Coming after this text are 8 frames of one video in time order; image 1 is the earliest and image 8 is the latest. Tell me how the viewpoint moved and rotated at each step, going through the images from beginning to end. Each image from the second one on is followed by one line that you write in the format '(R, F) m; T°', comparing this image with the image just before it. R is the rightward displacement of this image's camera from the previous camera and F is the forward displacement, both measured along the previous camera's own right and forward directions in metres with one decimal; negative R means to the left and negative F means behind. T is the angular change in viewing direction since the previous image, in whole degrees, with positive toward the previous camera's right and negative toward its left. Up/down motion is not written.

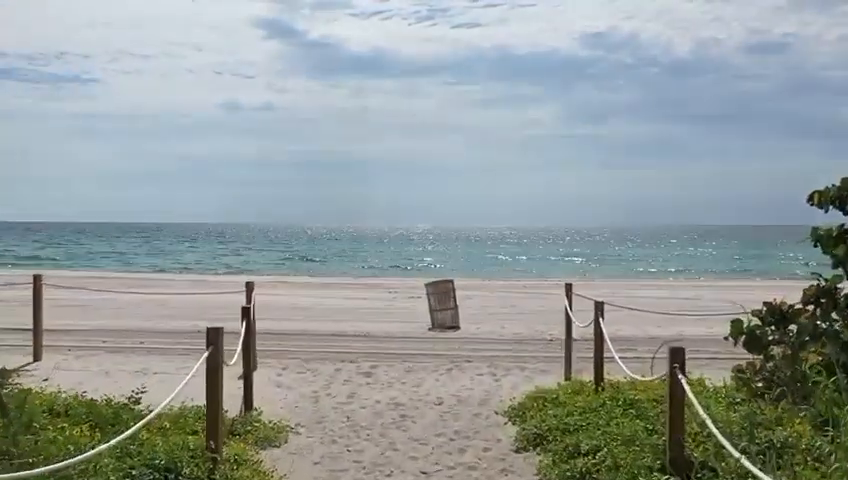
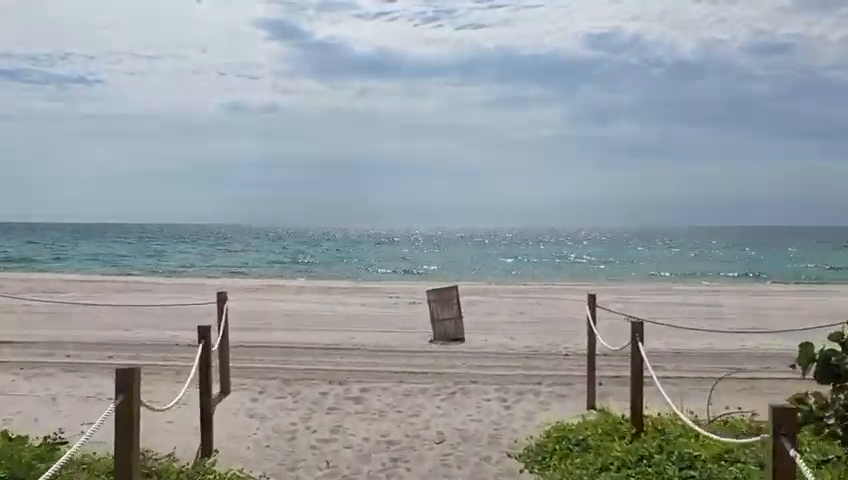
(+0.1, +1.2) m; 0°
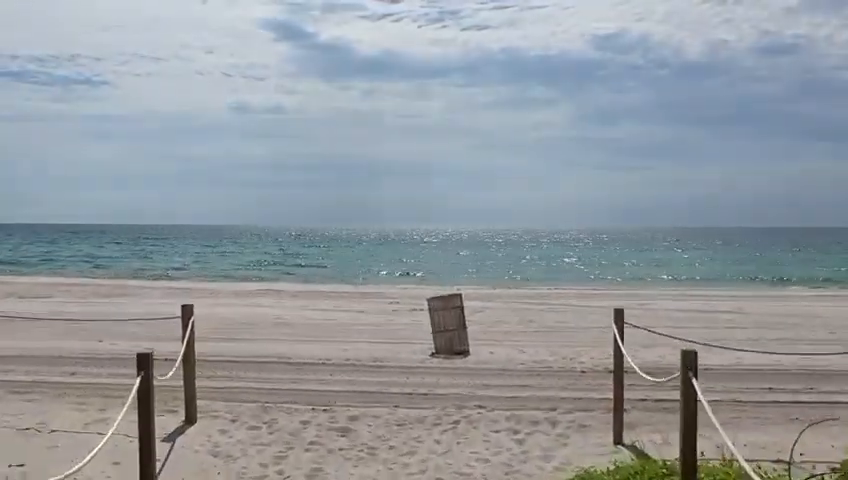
(+0.1, +1.1) m; 0°
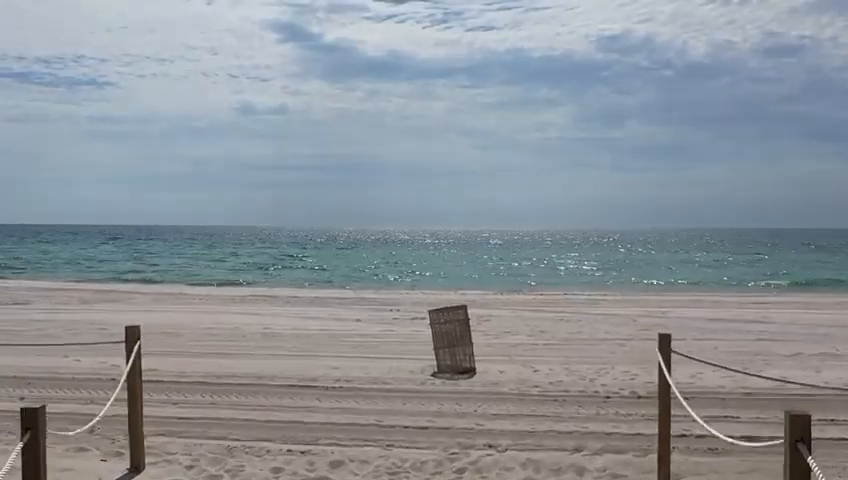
(0.0, +1.2) m; 0°
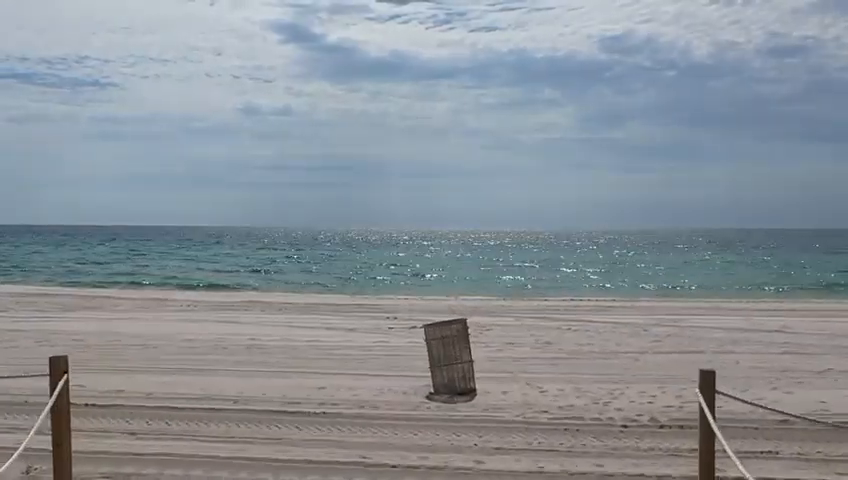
(+0.1, +1.0) m; 0°
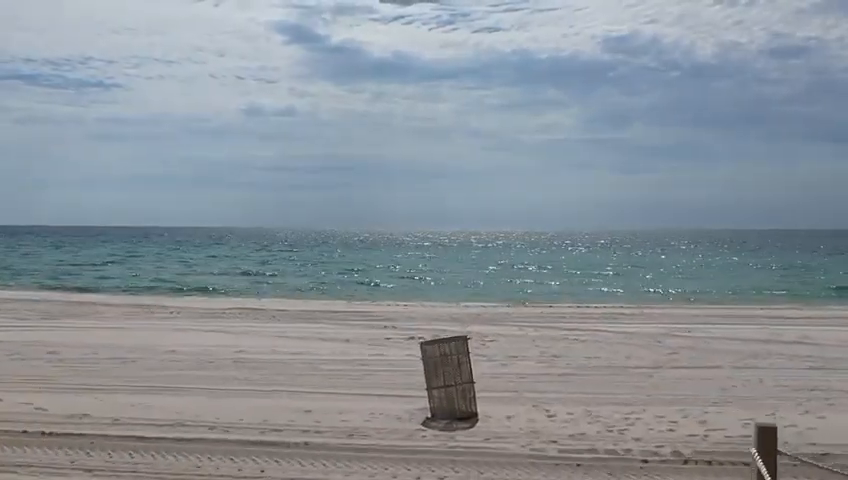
(+0.1, +0.8) m; 0°
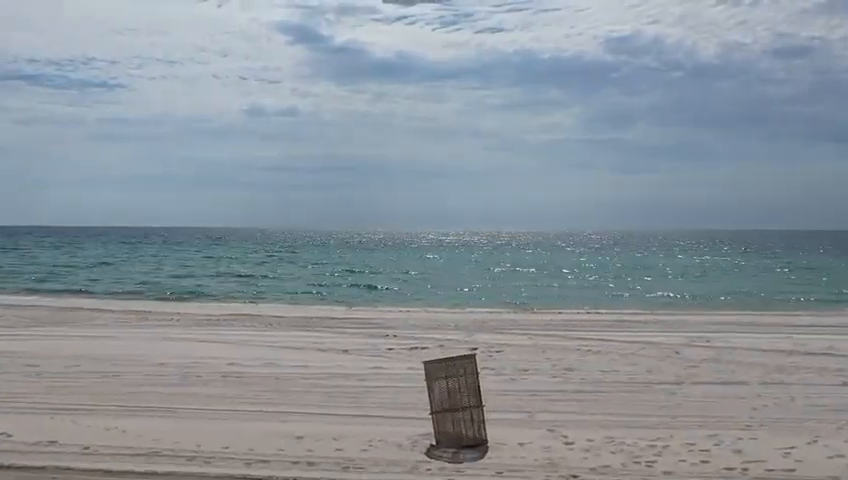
(0.0, +0.8) m; 0°
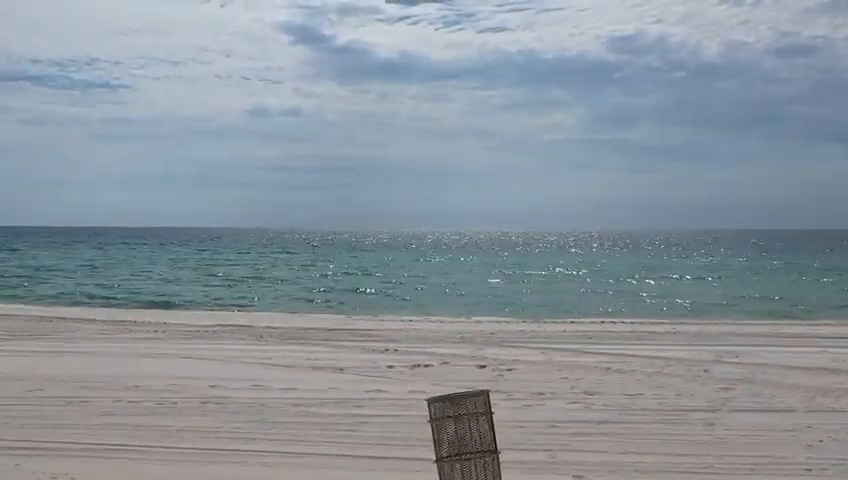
(0.0, +1.2) m; 0°
